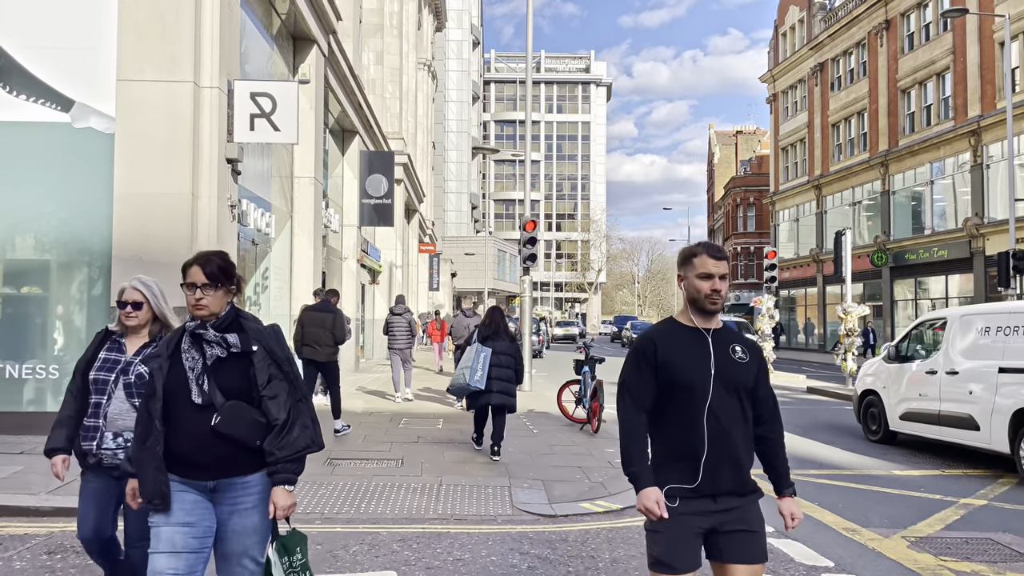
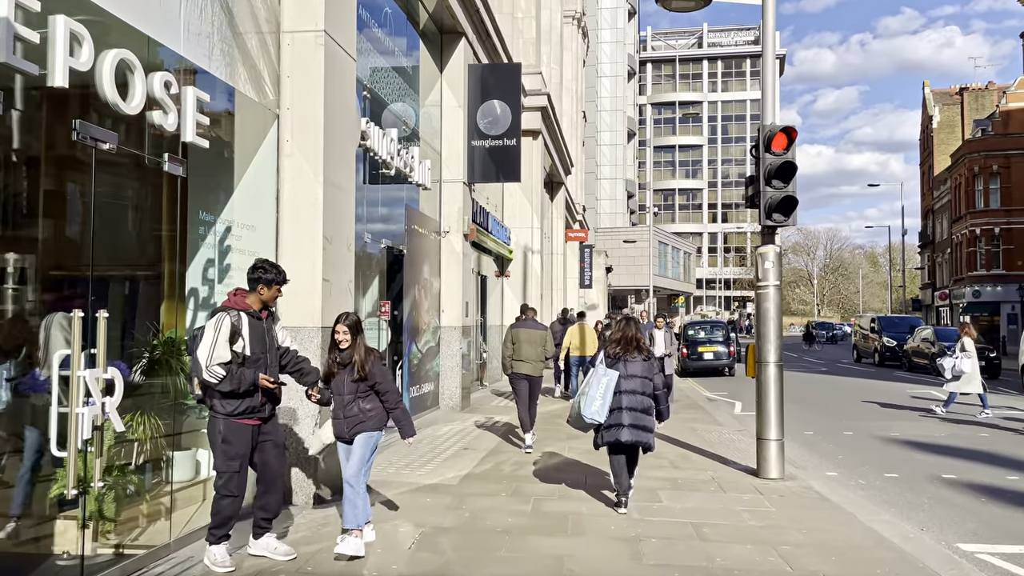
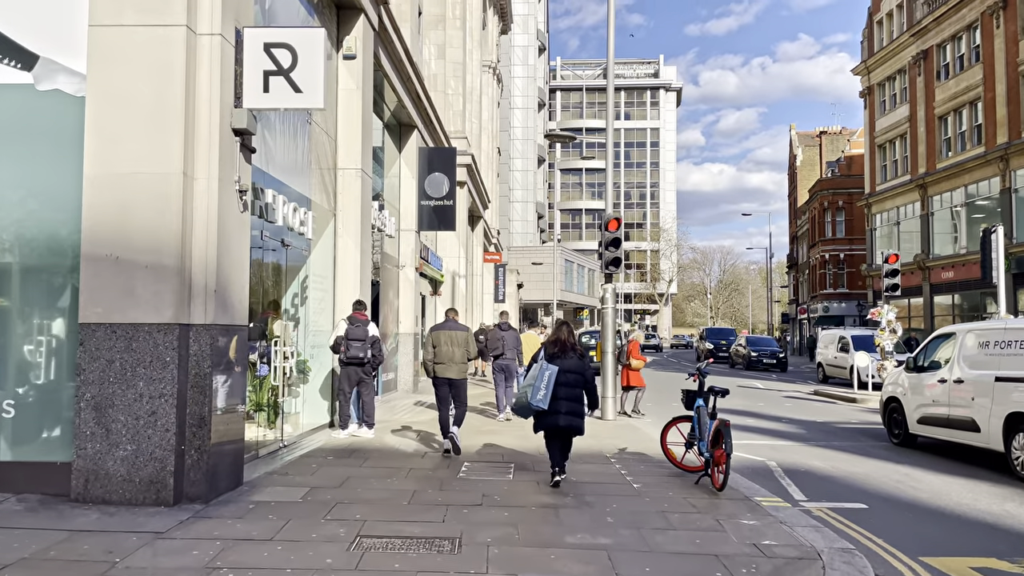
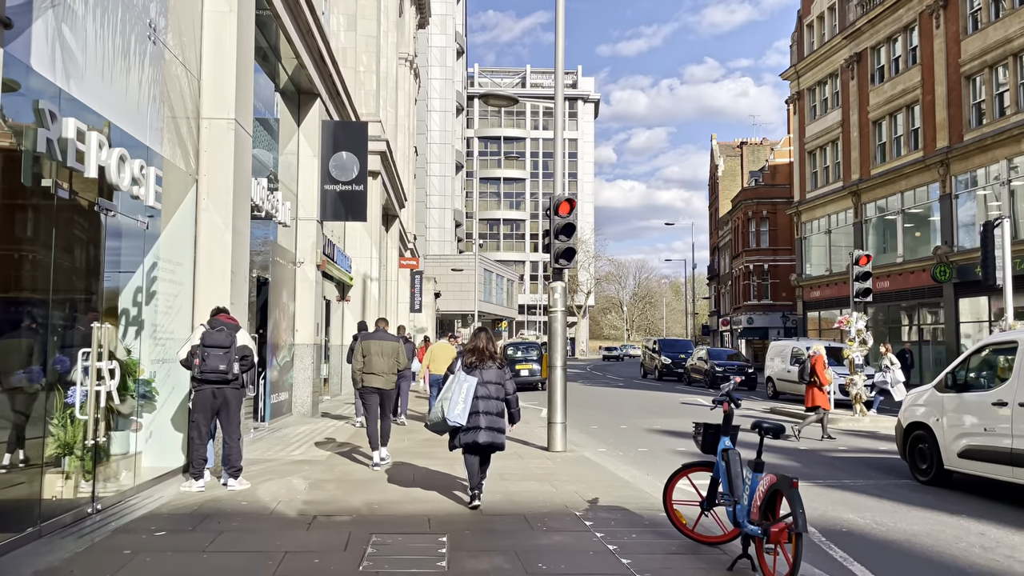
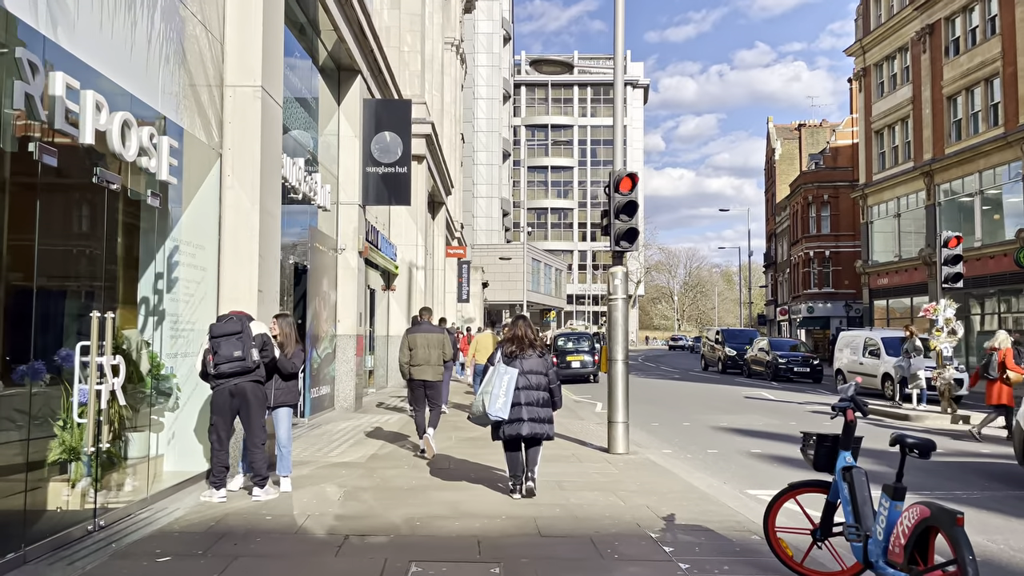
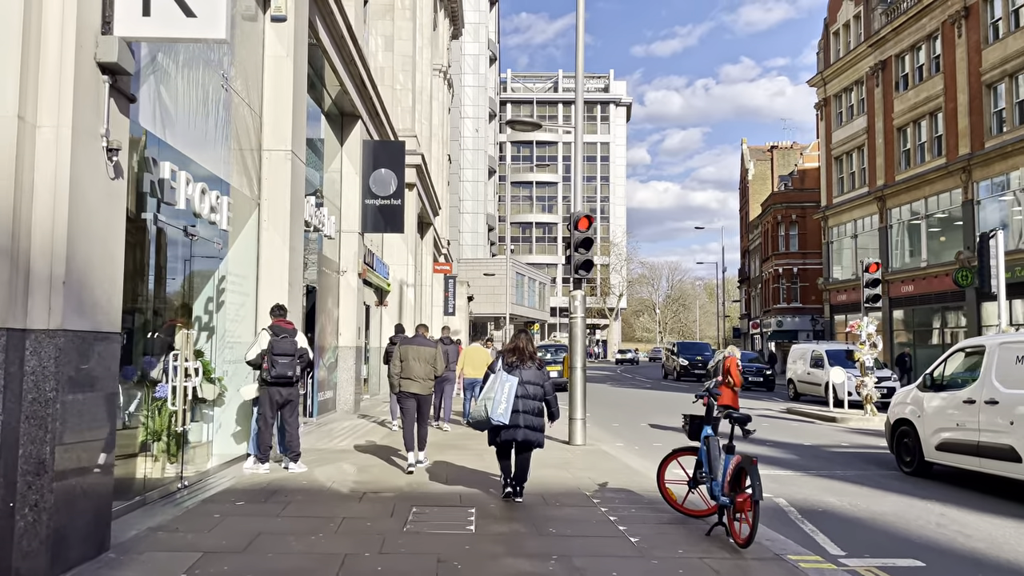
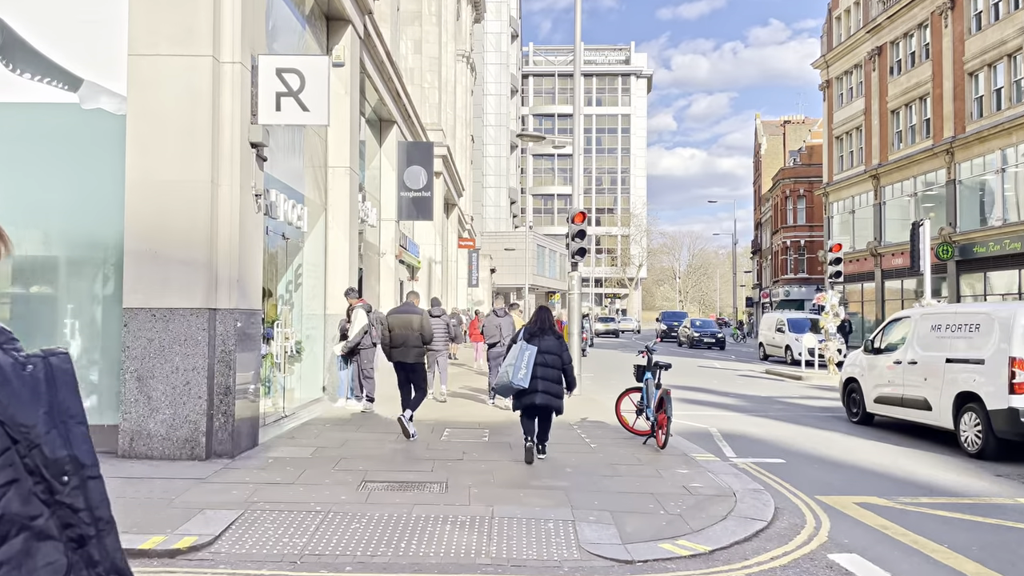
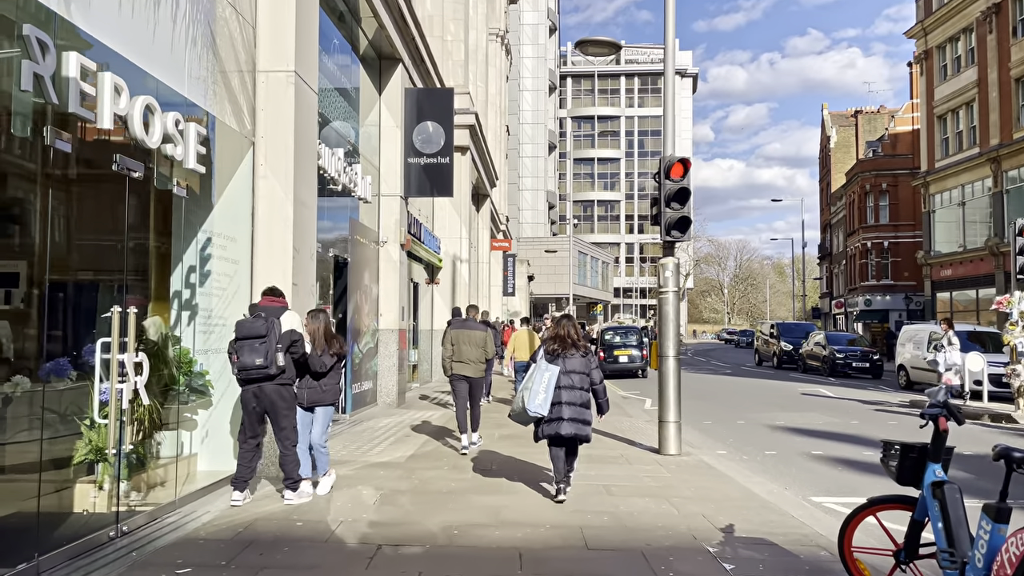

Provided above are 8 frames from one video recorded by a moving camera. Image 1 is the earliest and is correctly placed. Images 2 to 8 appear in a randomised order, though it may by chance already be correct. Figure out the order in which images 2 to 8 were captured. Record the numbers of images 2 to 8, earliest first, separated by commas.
7, 3, 6, 4, 5, 8, 2
